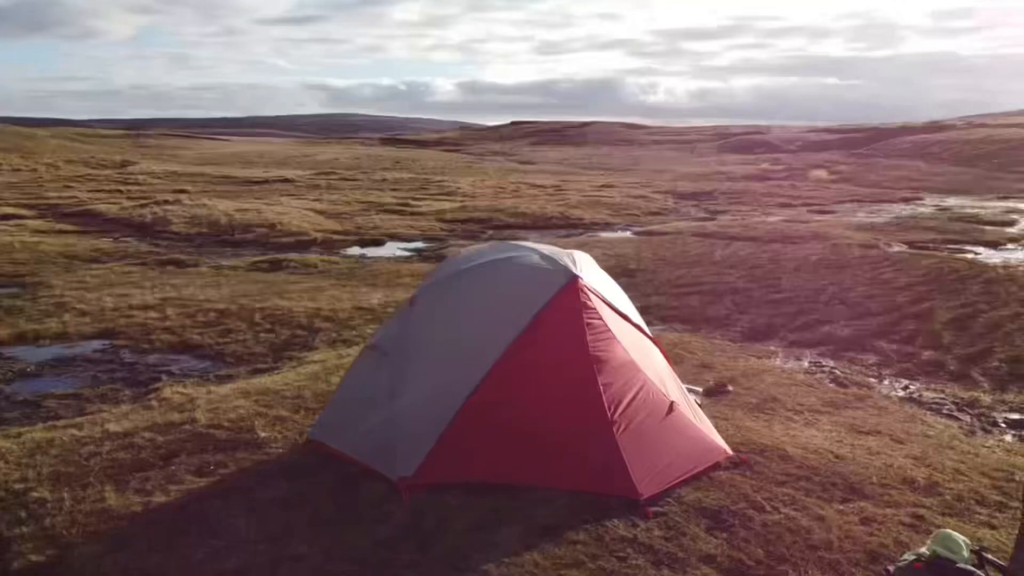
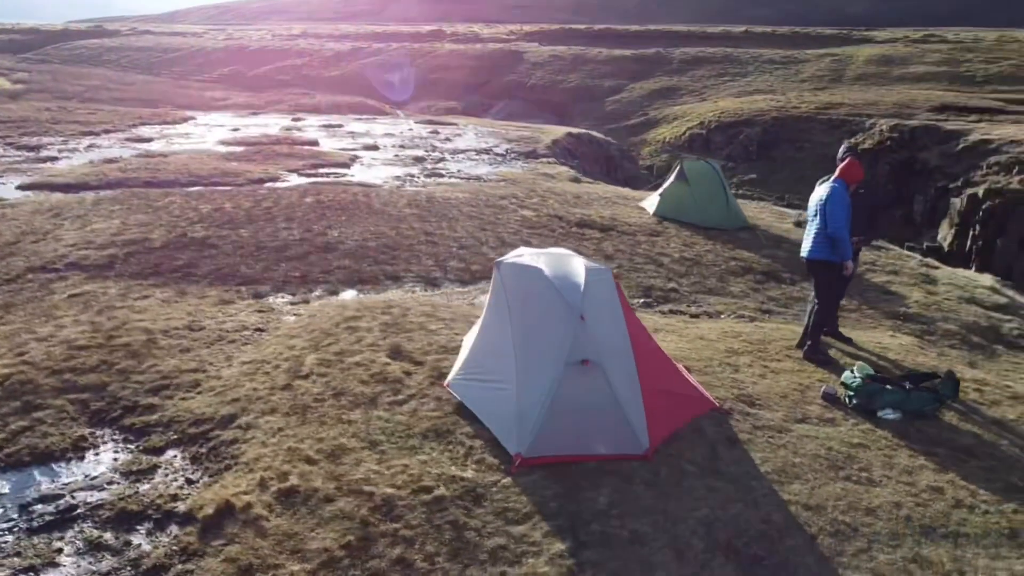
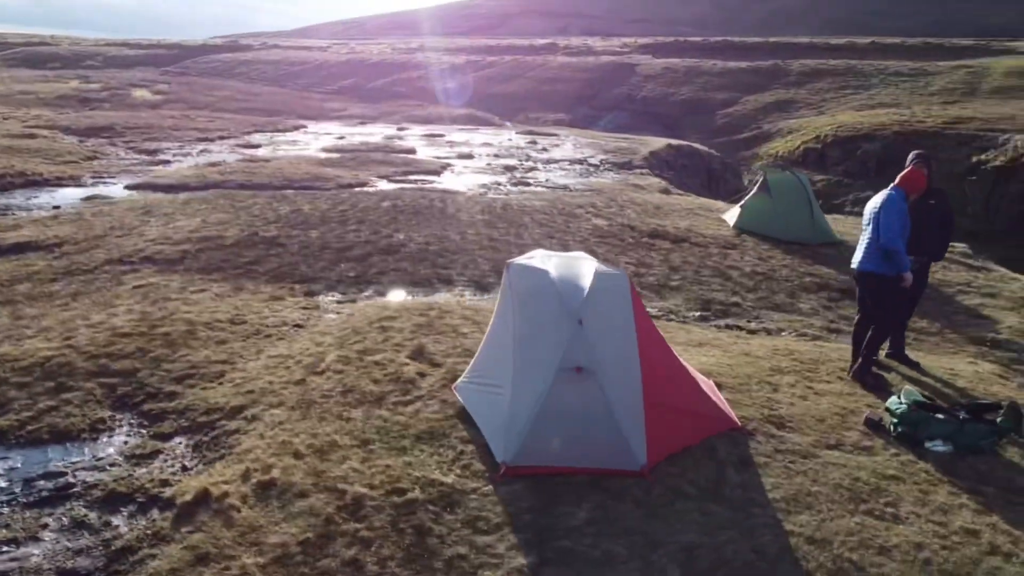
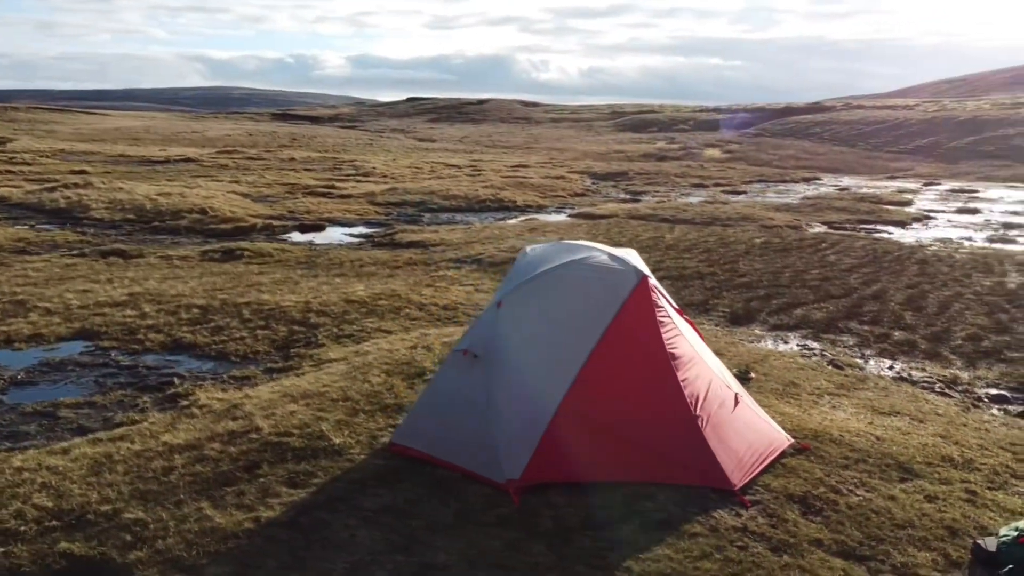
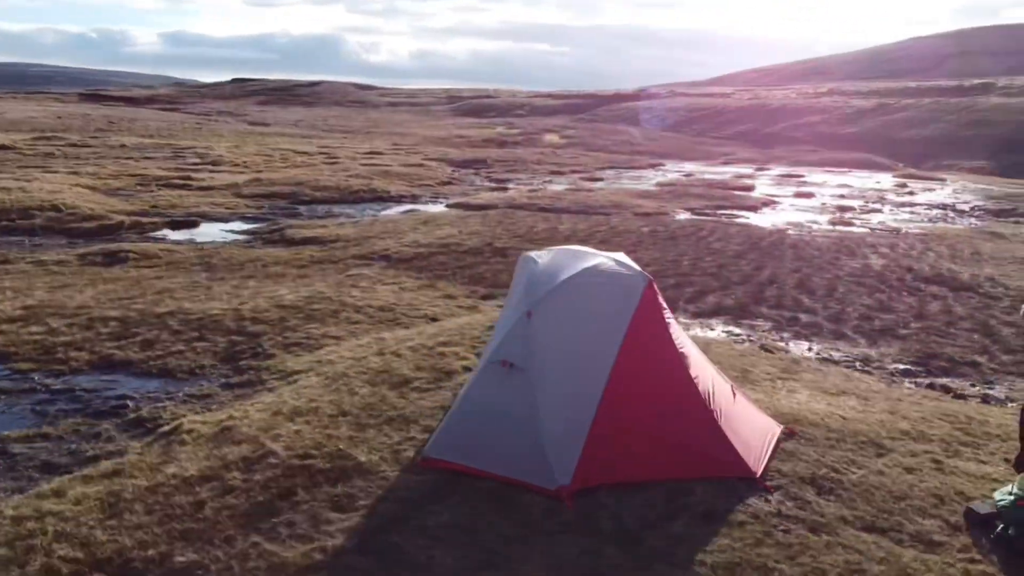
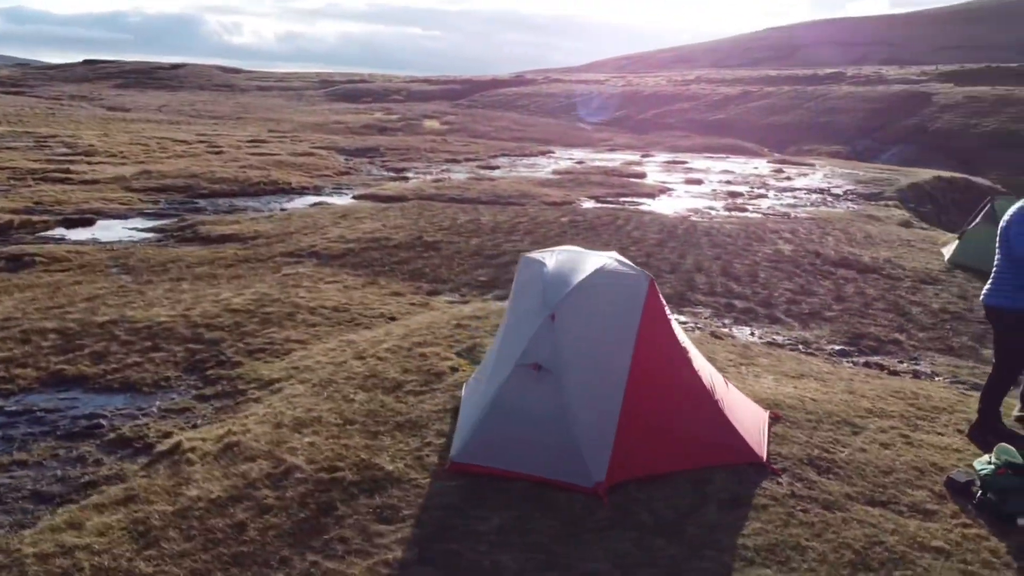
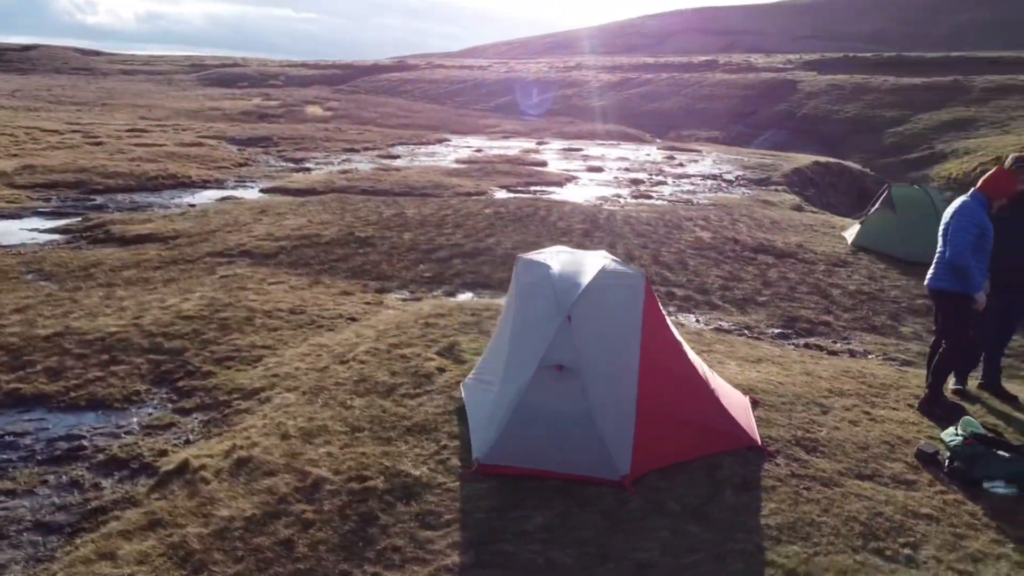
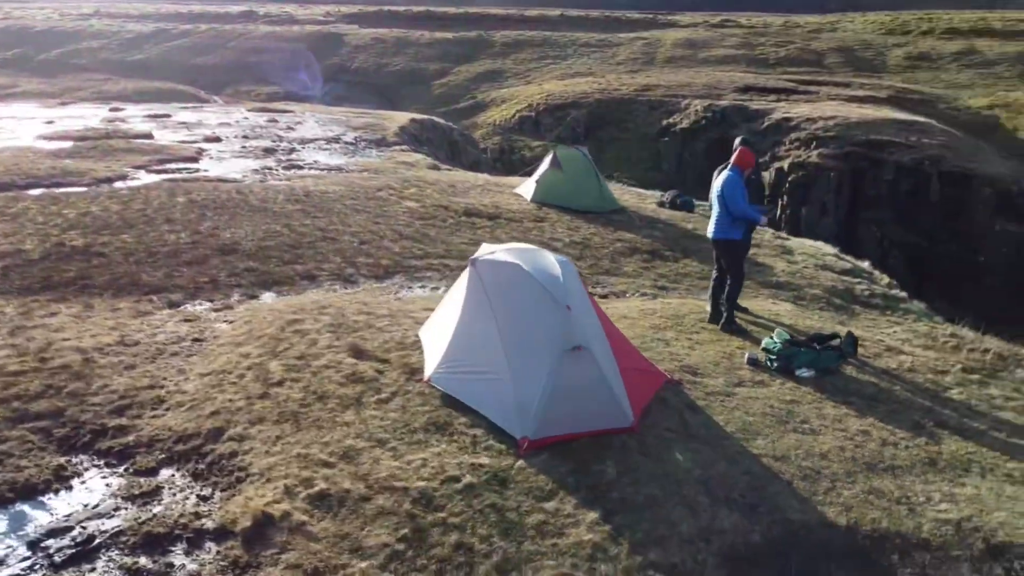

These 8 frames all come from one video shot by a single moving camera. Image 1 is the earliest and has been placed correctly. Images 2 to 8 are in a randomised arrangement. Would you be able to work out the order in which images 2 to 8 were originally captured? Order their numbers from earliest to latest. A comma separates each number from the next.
4, 5, 6, 7, 3, 2, 8
